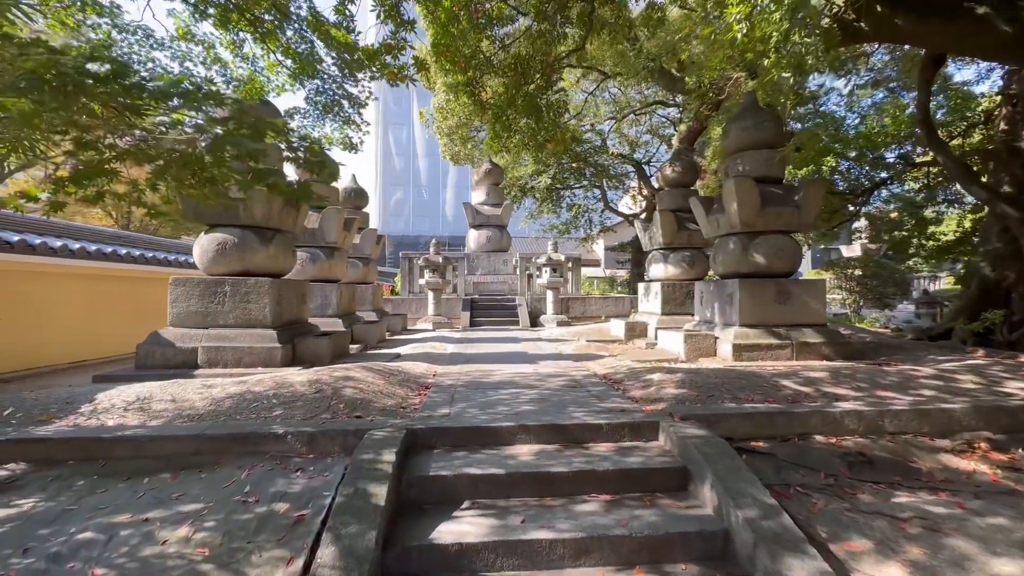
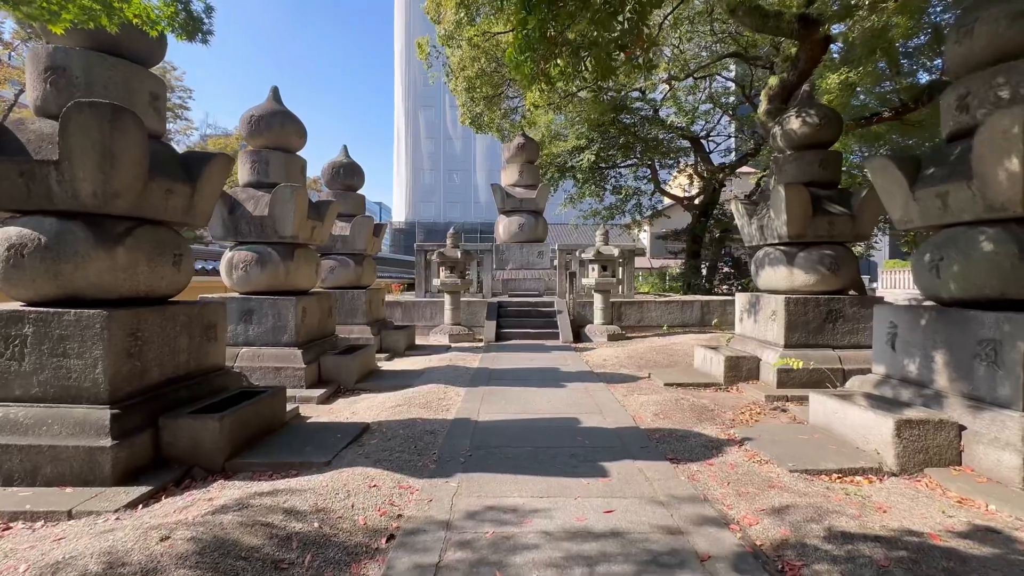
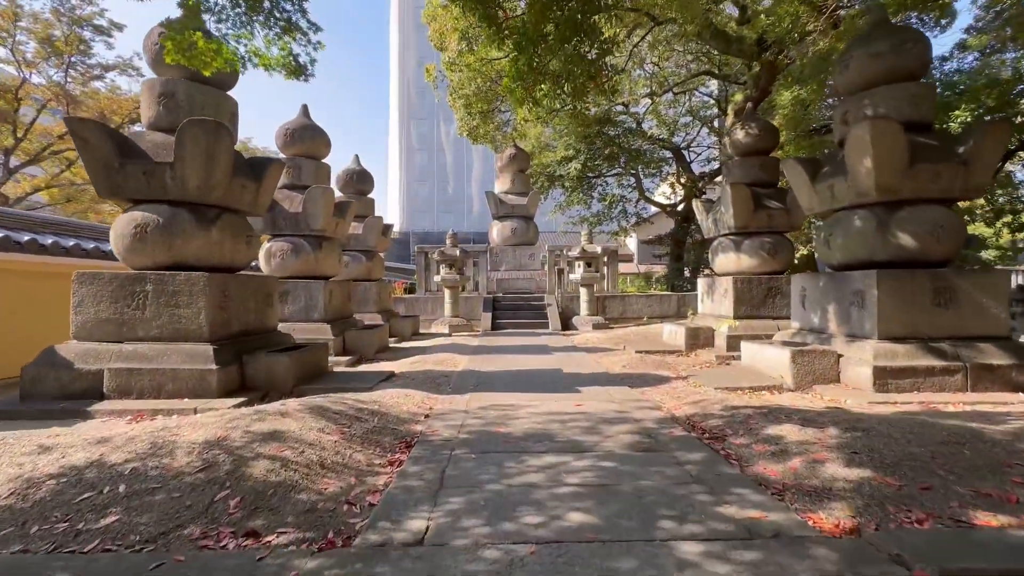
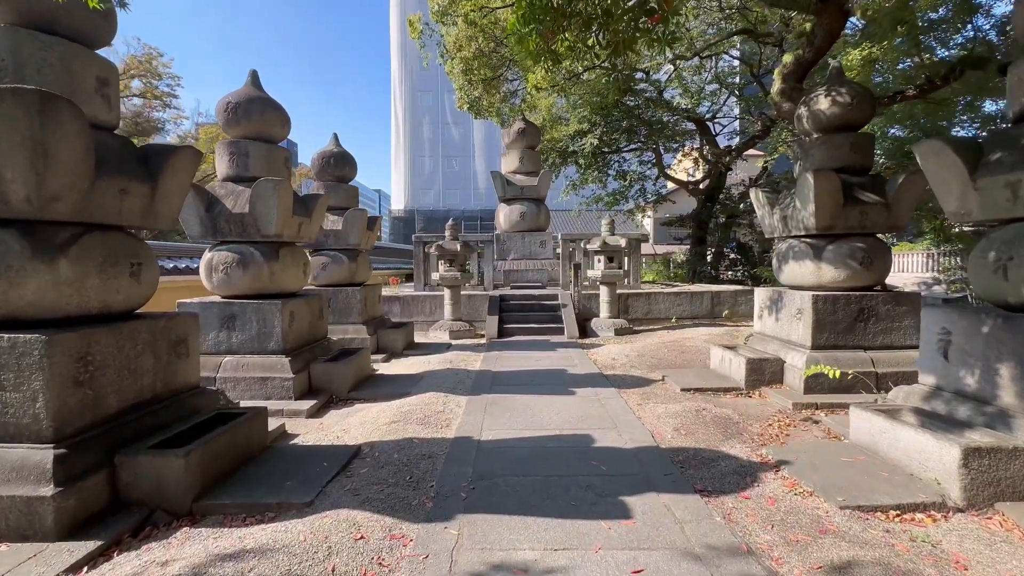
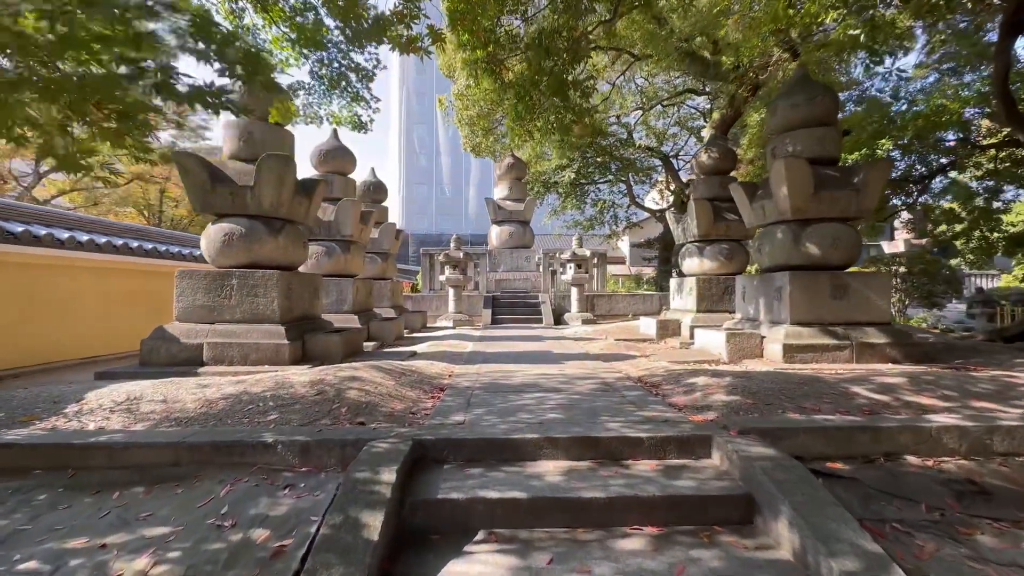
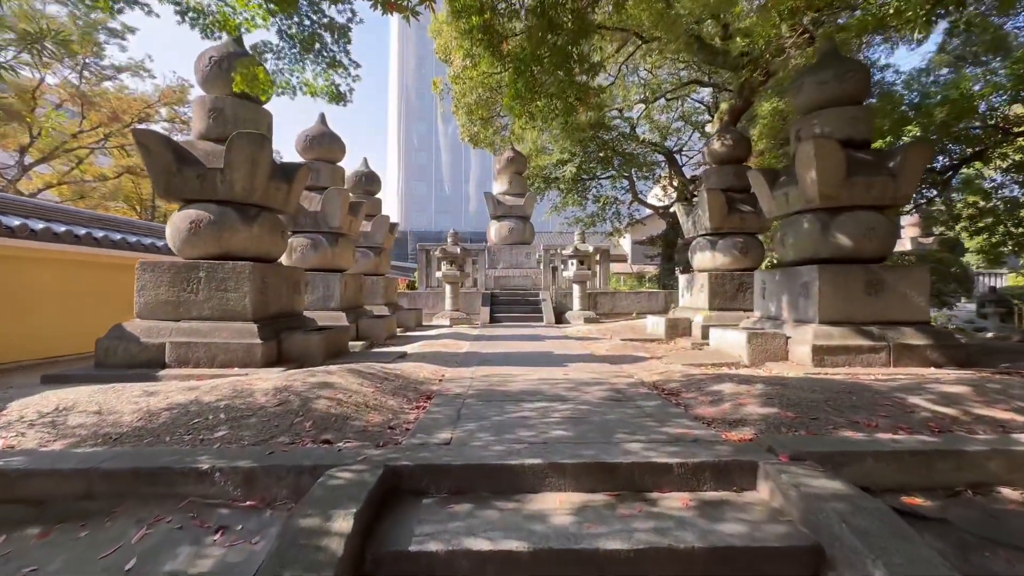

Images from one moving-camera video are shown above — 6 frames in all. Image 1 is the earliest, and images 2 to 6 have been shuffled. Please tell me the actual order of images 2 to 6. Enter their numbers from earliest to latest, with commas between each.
5, 6, 3, 2, 4
